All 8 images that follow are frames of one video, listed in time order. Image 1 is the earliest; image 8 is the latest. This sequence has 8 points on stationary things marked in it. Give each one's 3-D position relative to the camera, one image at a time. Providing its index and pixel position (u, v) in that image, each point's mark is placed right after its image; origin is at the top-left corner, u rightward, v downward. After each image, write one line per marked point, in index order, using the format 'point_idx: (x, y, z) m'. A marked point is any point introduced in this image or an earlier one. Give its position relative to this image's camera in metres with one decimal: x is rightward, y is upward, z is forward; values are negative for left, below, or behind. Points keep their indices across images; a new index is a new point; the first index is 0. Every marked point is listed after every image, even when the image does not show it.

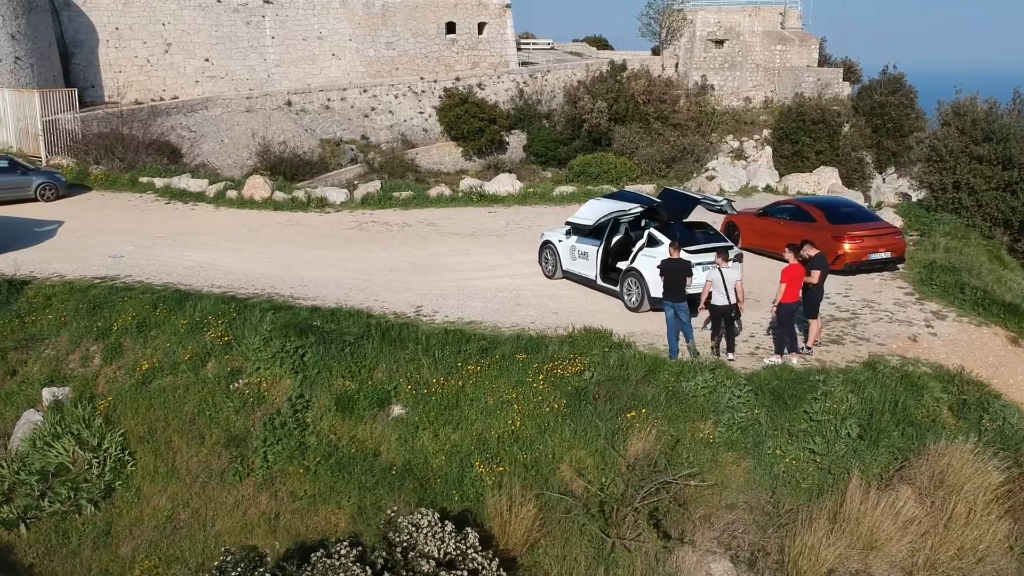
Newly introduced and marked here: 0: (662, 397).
0: (+1.4, -1.0, +9.5) m
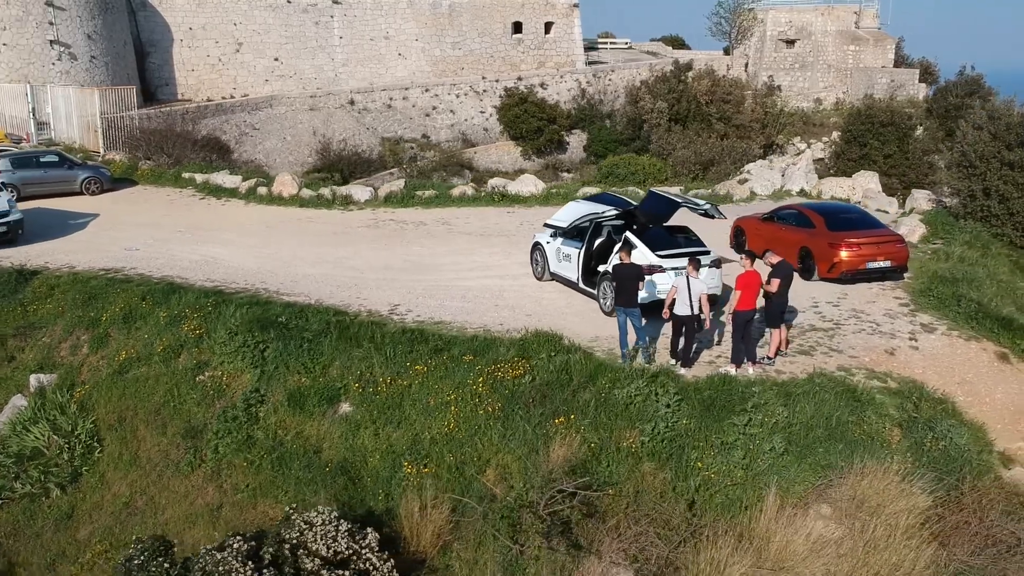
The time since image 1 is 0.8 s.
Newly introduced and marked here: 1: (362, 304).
0: (+0.8, -1.1, +9.3) m
1: (-2.0, -0.2, +12.9) m
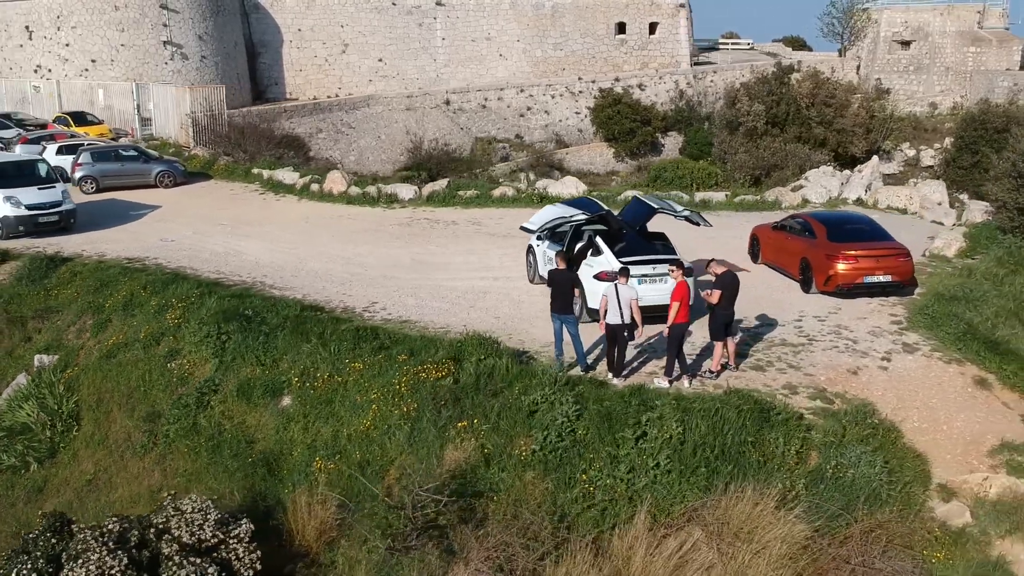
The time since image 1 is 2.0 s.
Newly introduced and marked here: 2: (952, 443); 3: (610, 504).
0: (-0.1, -1.1, +9.2) m
1: (-2.3, -0.2, +13.2) m
2: (+4.2, -1.5, +9.6) m
3: (+0.8, -1.8, +8.1) m
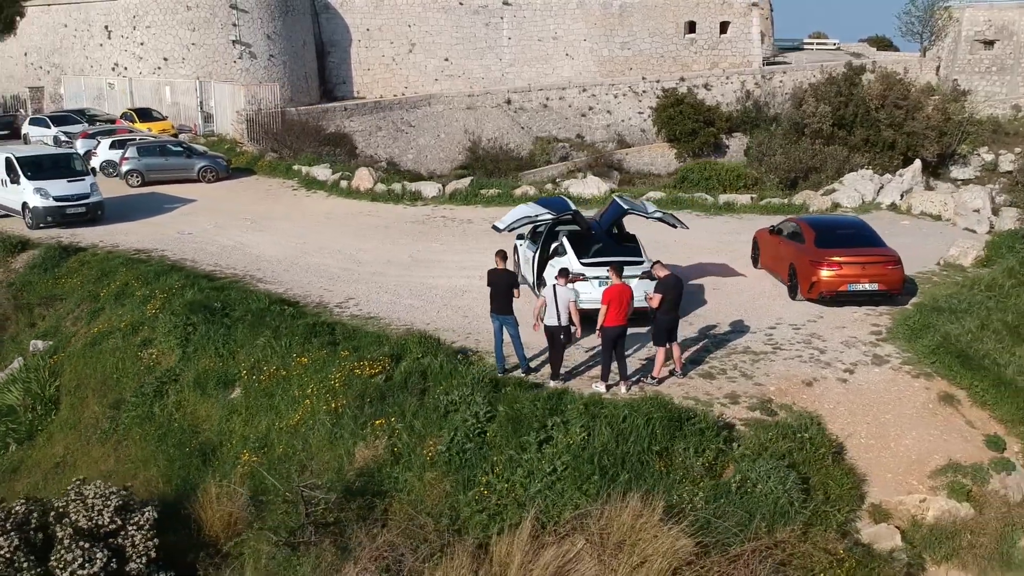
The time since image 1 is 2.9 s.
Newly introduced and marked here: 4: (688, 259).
0: (-0.9, -1.1, +9.1) m
1: (-2.6, -0.1, +13.3) m
2: (+3.5, -1.6, +9.0) m
3: (-0.1, -1.8, +7.9) m
4: (+2.8, +0.5, +15.7) m
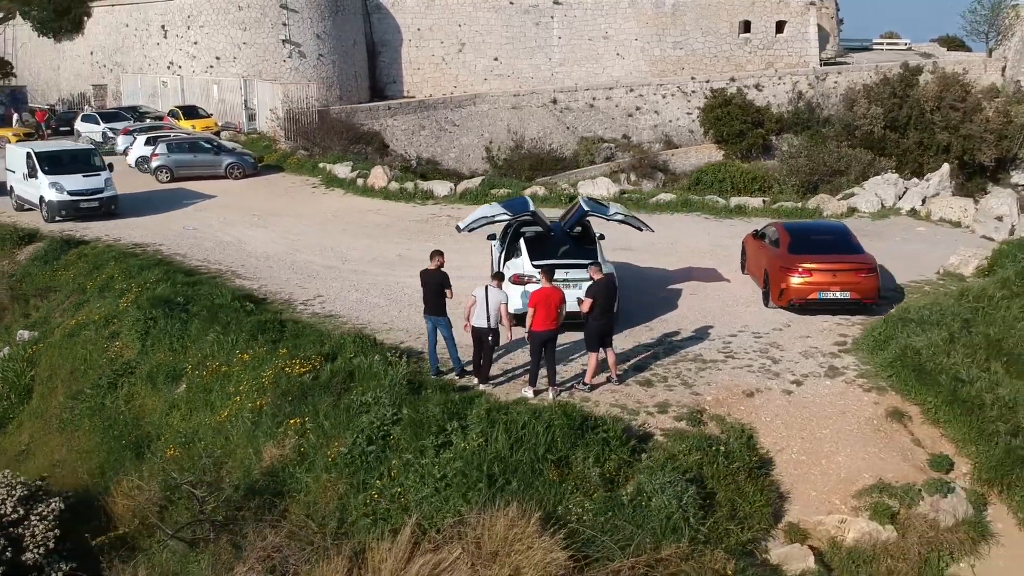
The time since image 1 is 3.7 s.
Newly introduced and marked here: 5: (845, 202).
0: (-1.6, -1.1, +9.0) m
1: (-3.0, -0.1, +13.3) m
2: (+2.7, -1.7, +8.6) m
3: (-1.0, -1.8, +7.8) m
4: (+2.6, +0.4, +15.3) m
5: (+6.3, +1.6, +18.9) m
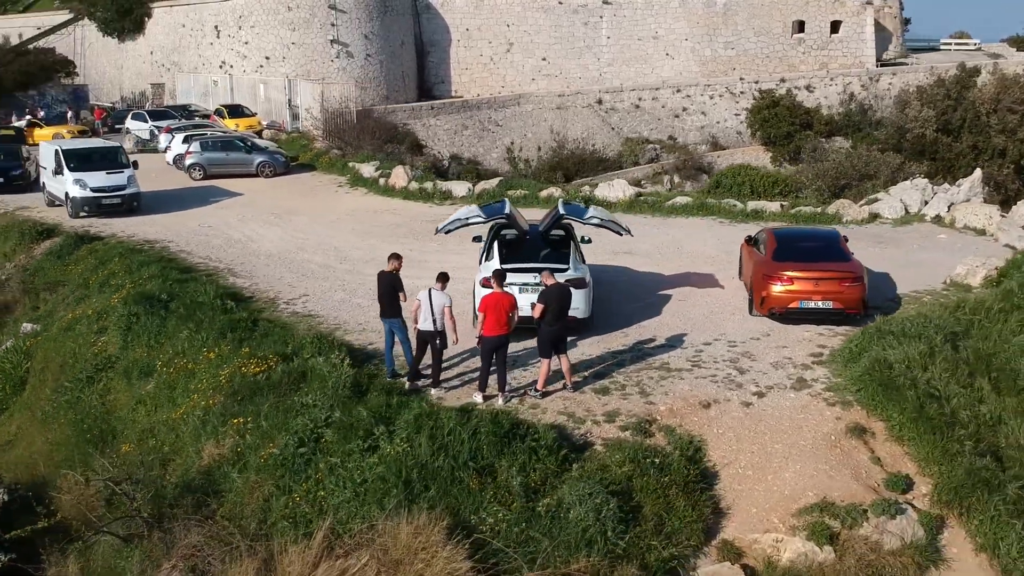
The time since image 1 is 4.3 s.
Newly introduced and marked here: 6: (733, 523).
0: (-2.2, -1.1, +9.0) m
1: (-3.2, -0.1, +13.4) m
2: (+2.1, -1.7, +8.3) m
3: (-1.6, -1.8, +7.7) m
4: (+2.5, +0.3, +15.0) m
5: (+6.5, +1.5, +18.3) m
6: (+1.8, -1.9, +8.1) m
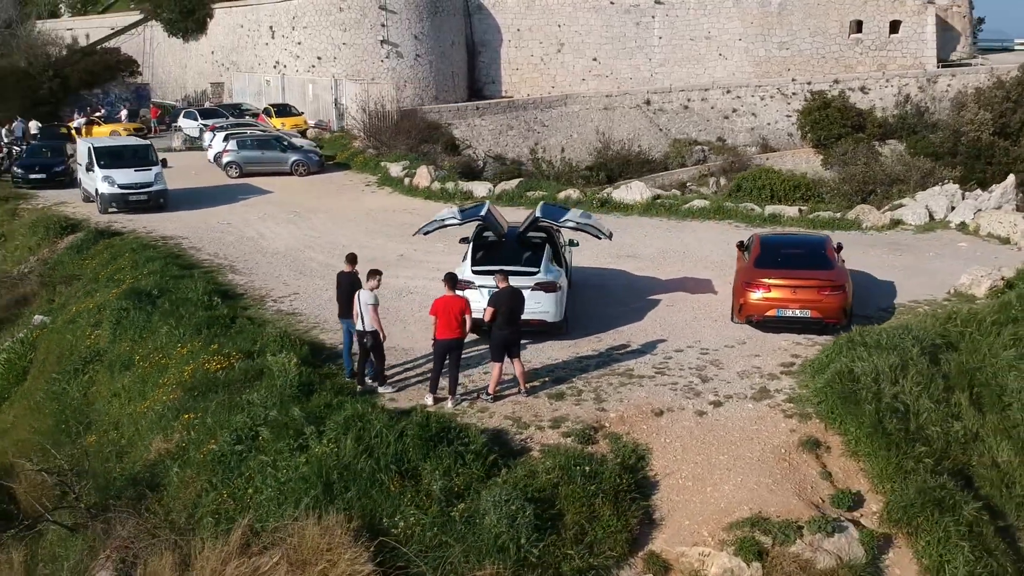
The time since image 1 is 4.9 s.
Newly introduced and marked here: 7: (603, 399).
0: (-2.7, -1.1, +9.2) m
1: (-3.3, 0.0, +13.6) m
2: (+1.5, -1.8, +8.1) m
3: (-2.2, -1.8, +7.8) m
4: (+2.5, +0.2, +14.8) m
5: (+6.7, +1.3, +17.8) m
6: (+1.2, -2.0, +8.0) m
7: (+0.9, -1.1, +9.6) m
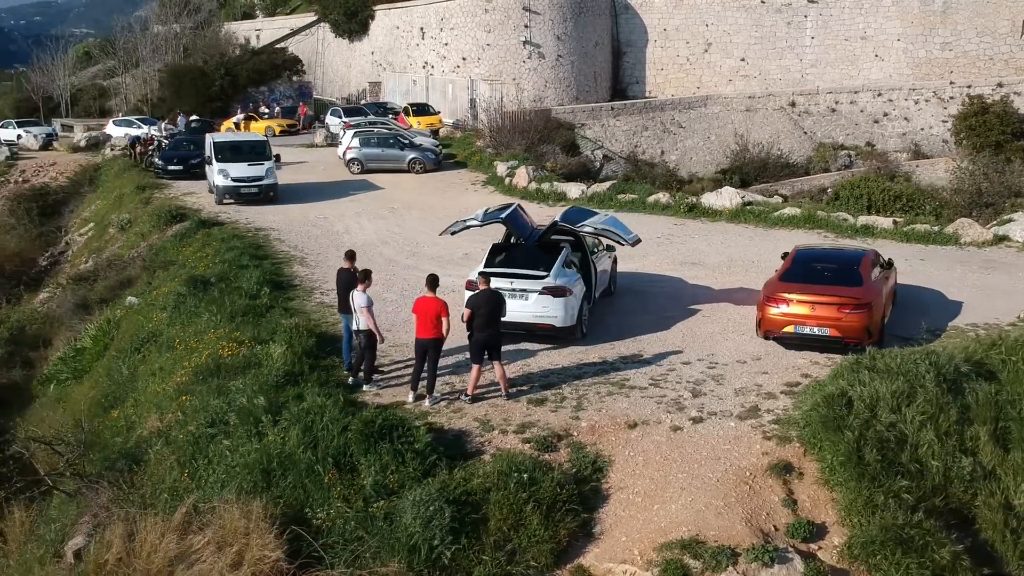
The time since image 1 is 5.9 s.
0: (-2.9, -1.0, +9.7) m
1: (-2.7, +0.1, +14.2) m
2: (+1.0, -1.9, +7.9) m
3: (-2.7, -1.7, +8.3) m
4: (+3.2, +0.1, +14.3) m
5: (+8.0, +1.0, +16.5) m
6: (+0.7, -2.0, +7.8) m
7: (+0.7, -1.1, +9.5) m
